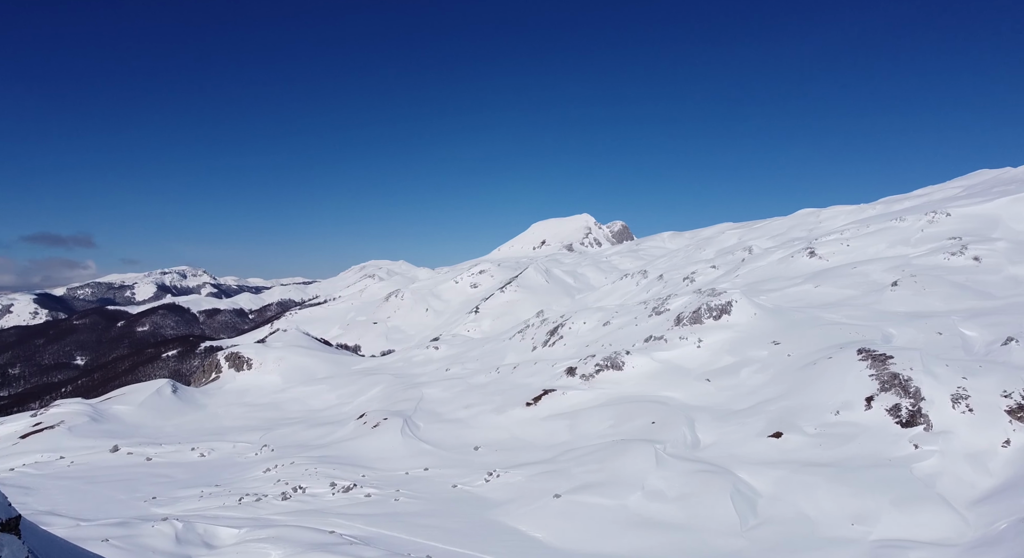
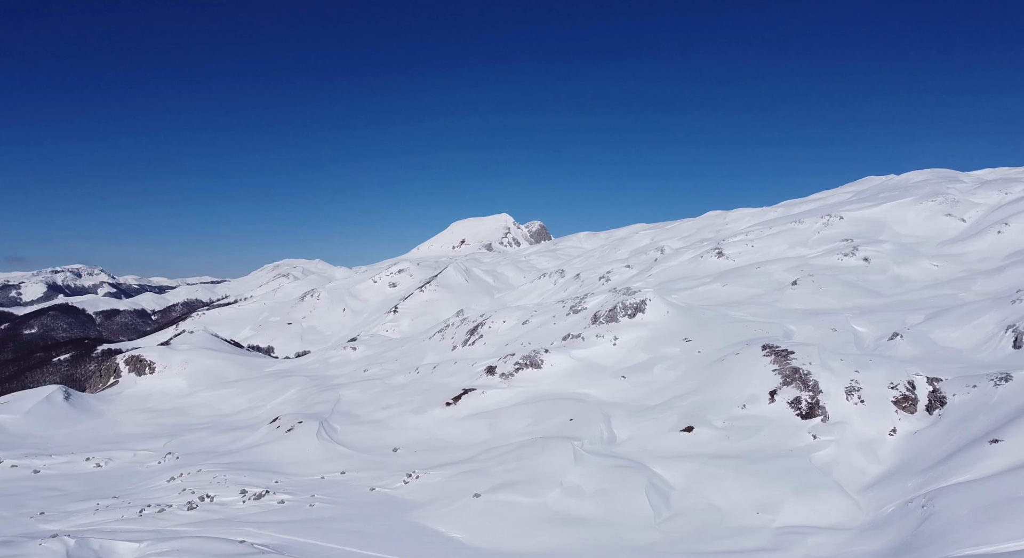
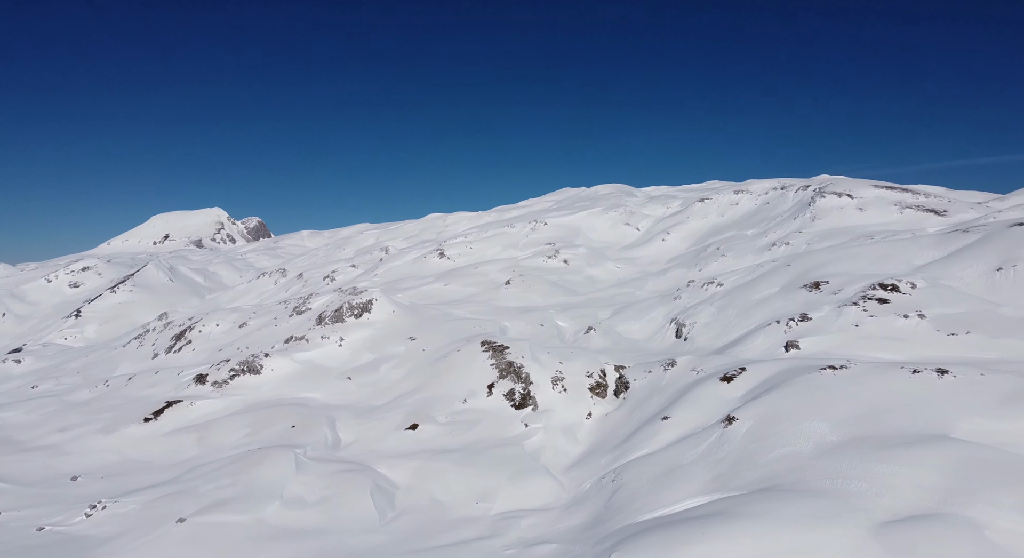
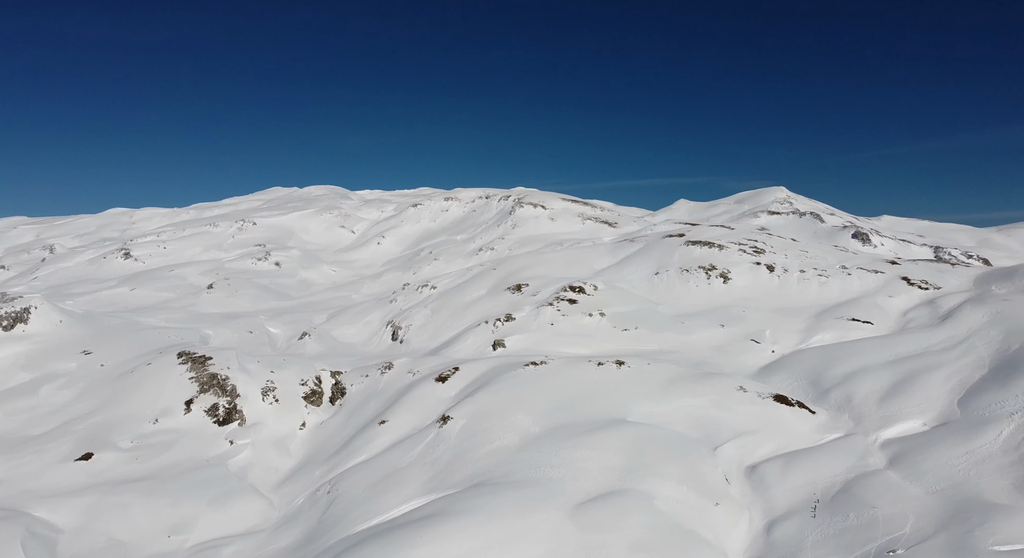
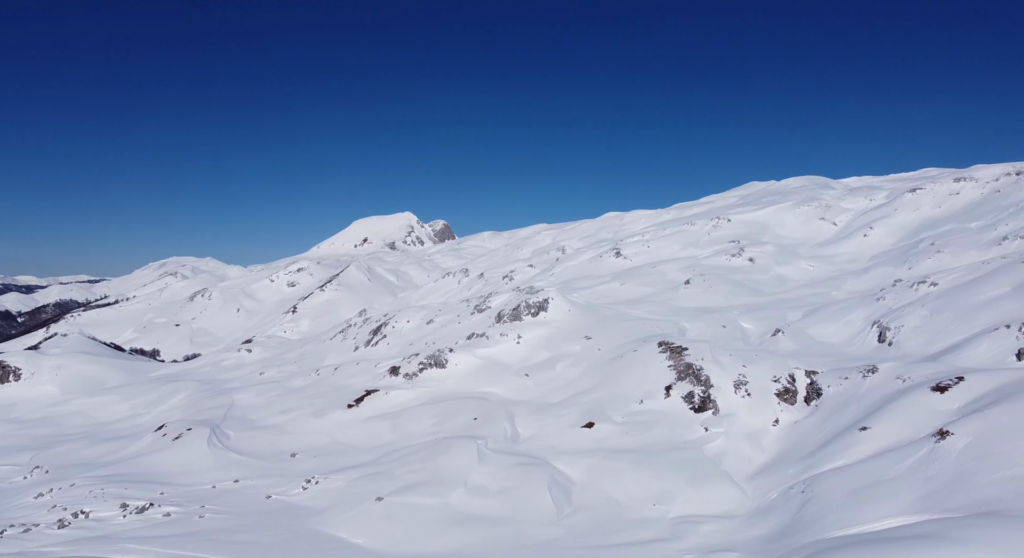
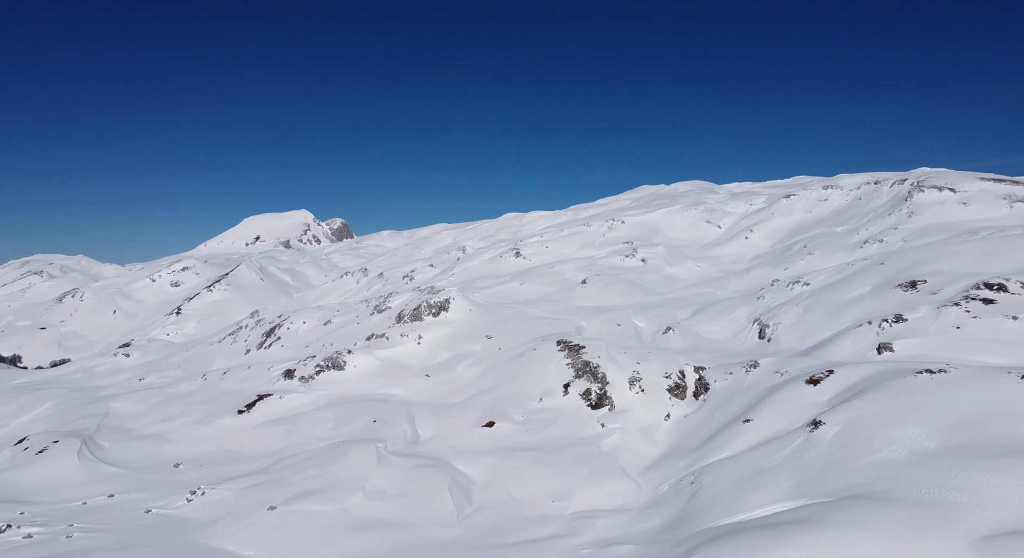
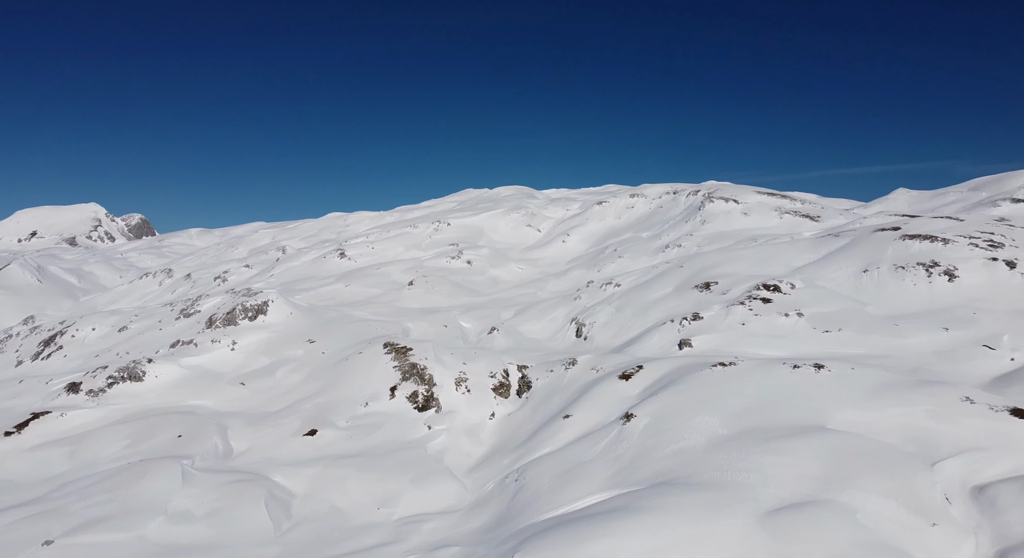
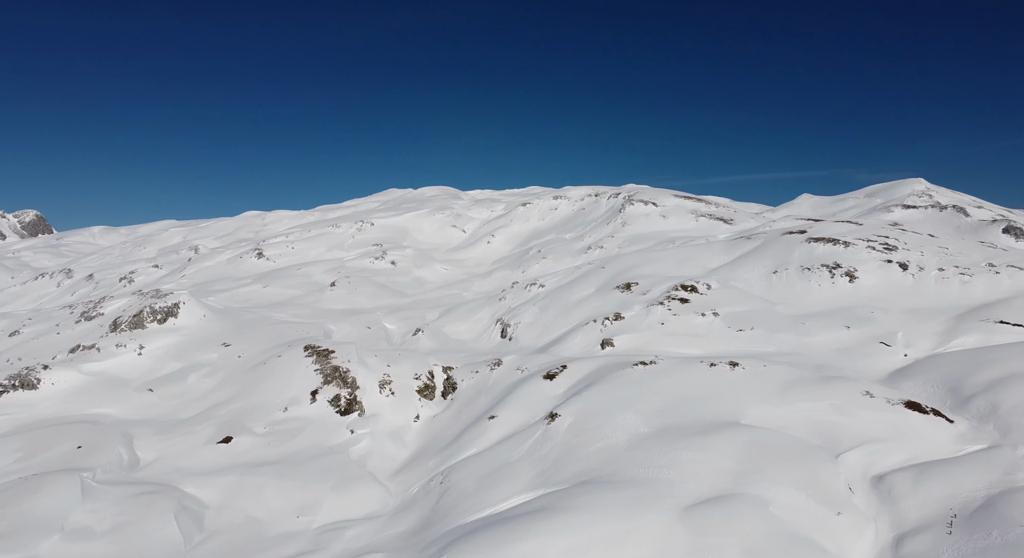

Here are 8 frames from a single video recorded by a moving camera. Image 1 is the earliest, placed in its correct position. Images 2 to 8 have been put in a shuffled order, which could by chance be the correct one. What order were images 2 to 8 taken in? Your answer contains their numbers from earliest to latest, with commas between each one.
2, 5, 6, 3, 7, 8, 4
